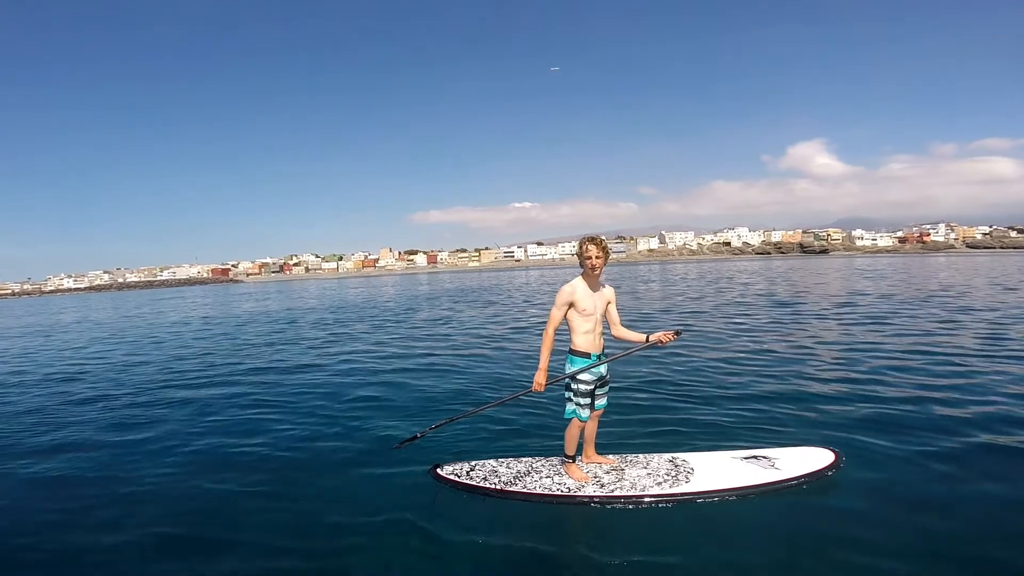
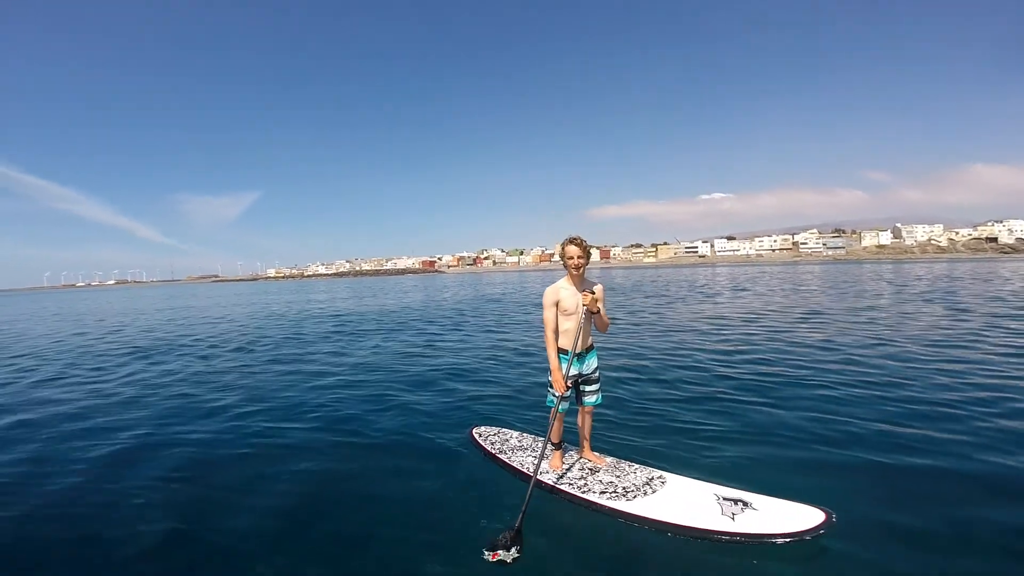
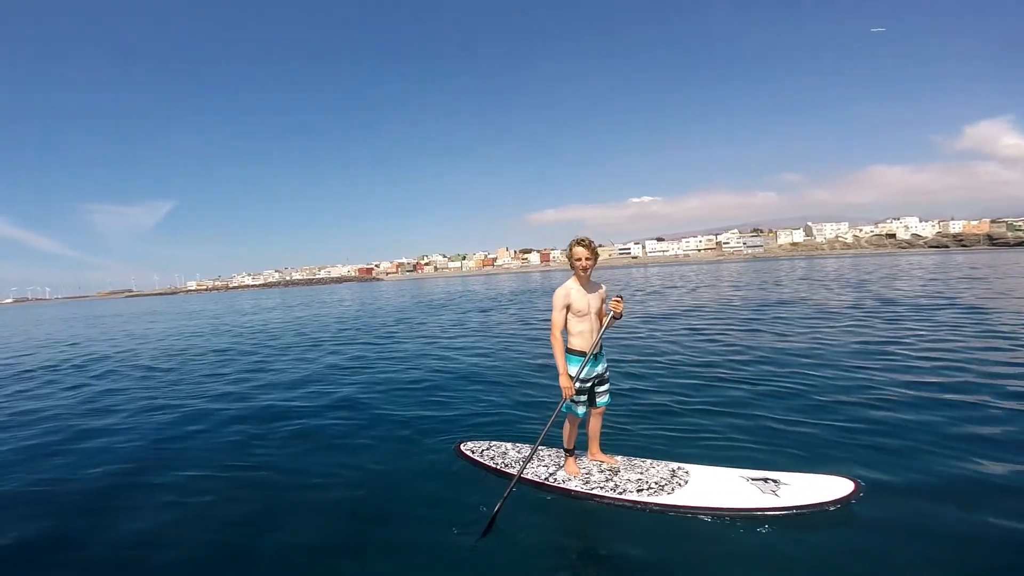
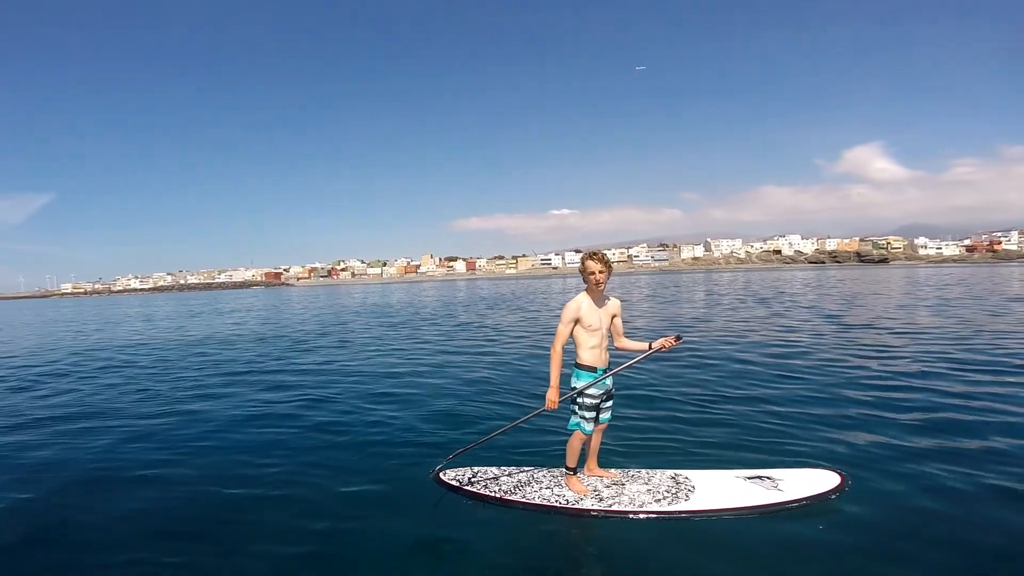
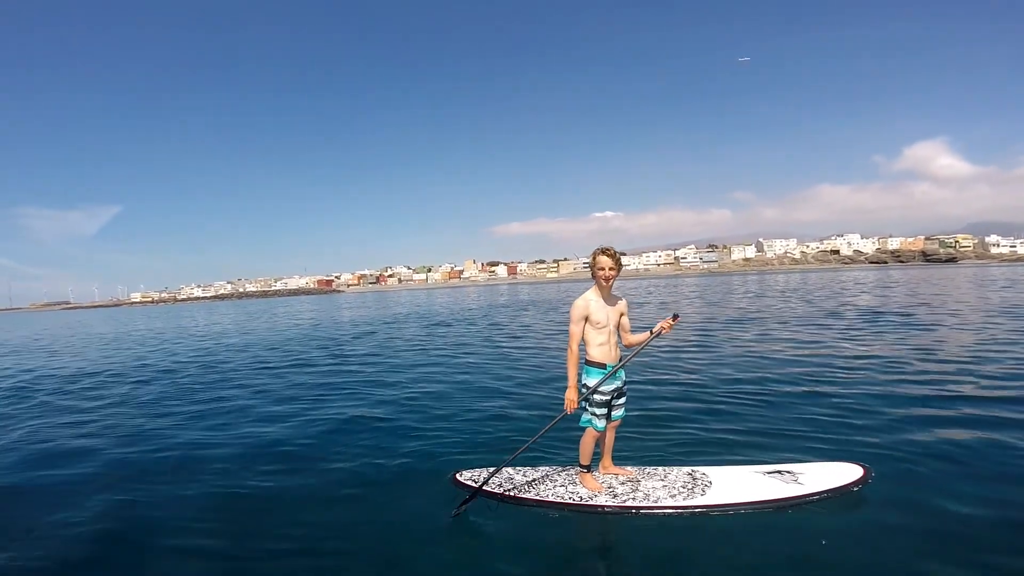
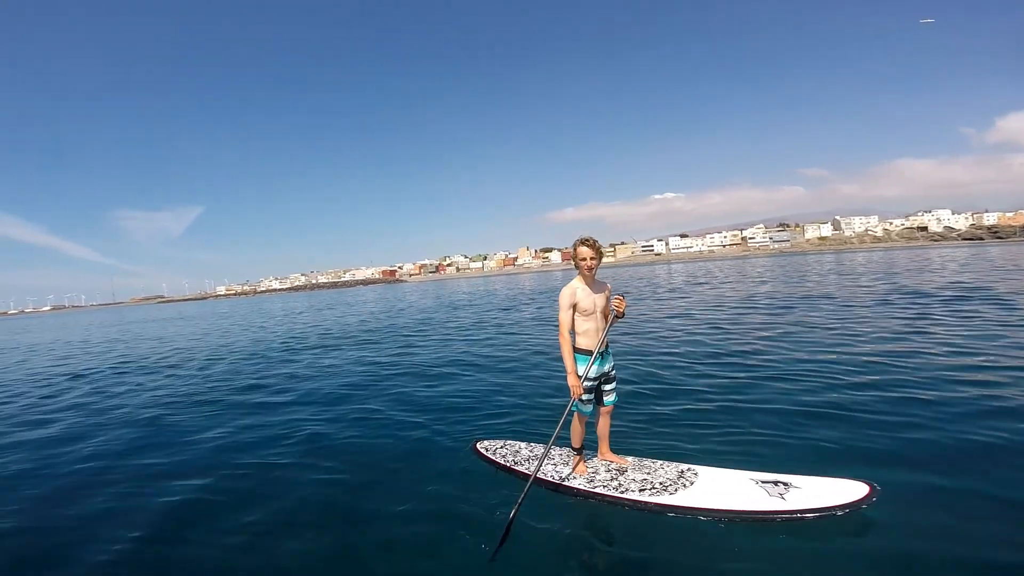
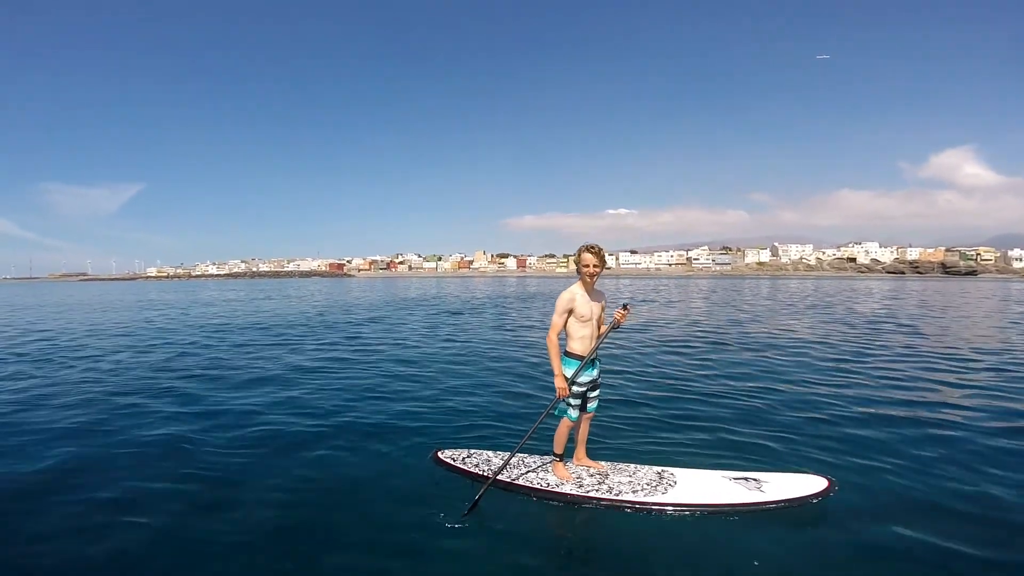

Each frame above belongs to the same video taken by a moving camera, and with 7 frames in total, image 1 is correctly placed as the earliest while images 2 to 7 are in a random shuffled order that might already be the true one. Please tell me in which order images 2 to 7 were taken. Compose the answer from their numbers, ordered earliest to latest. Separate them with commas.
4, 5, 7, 3, 6, 2
